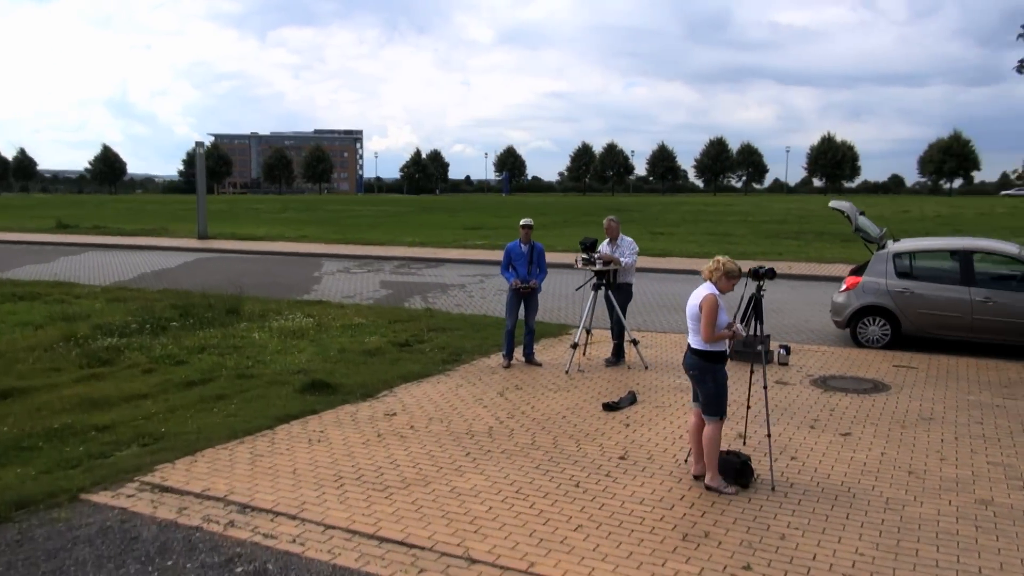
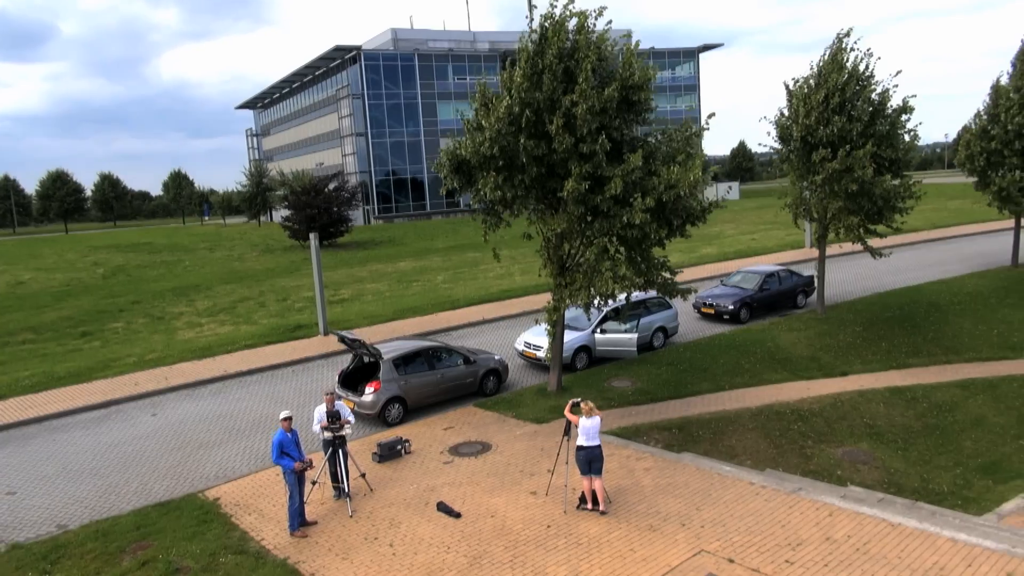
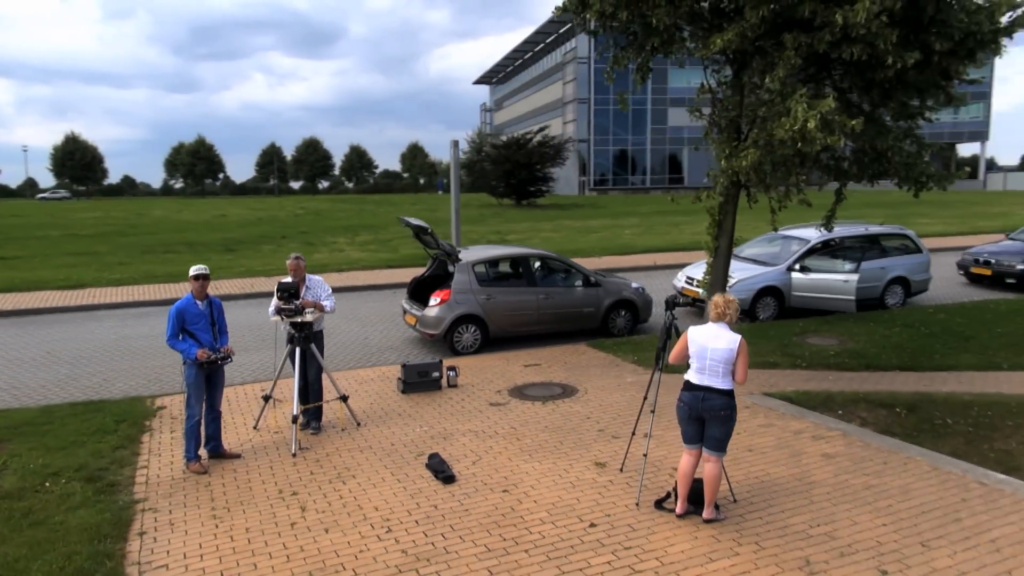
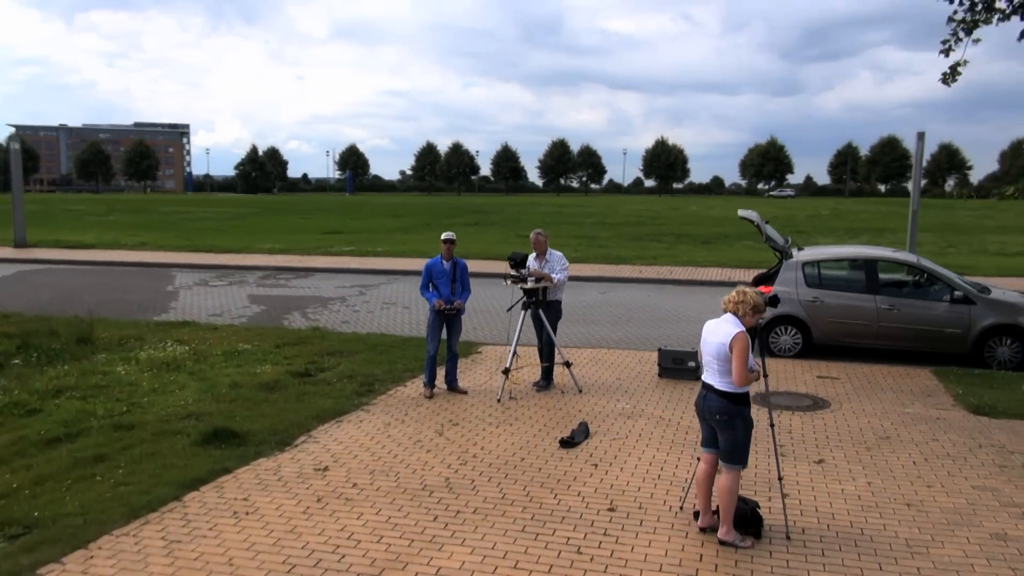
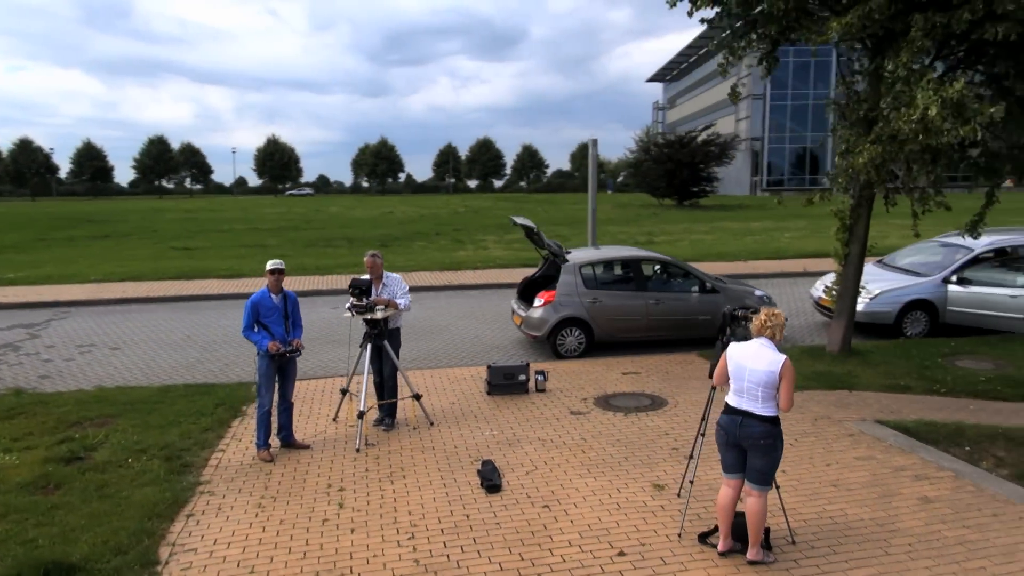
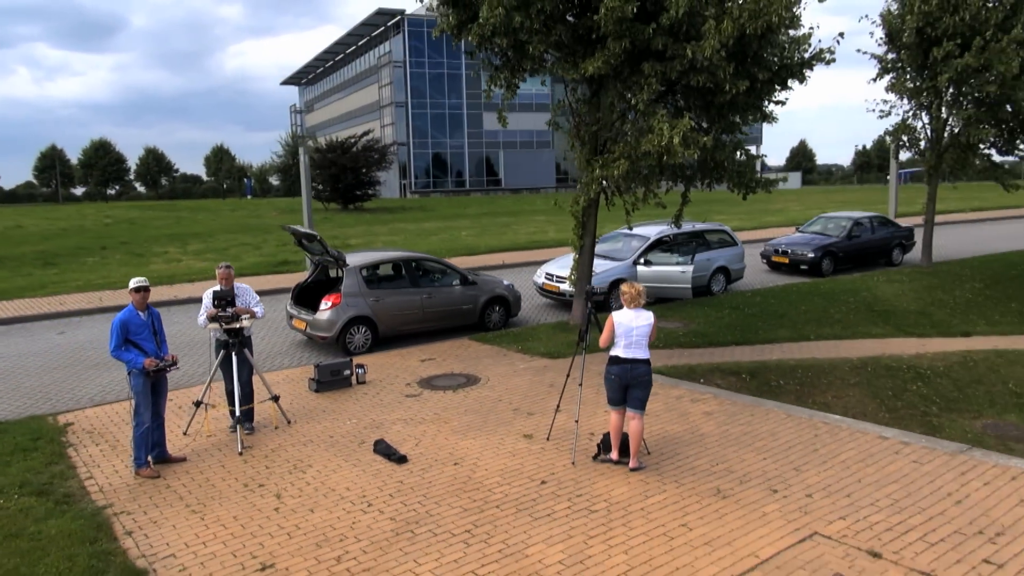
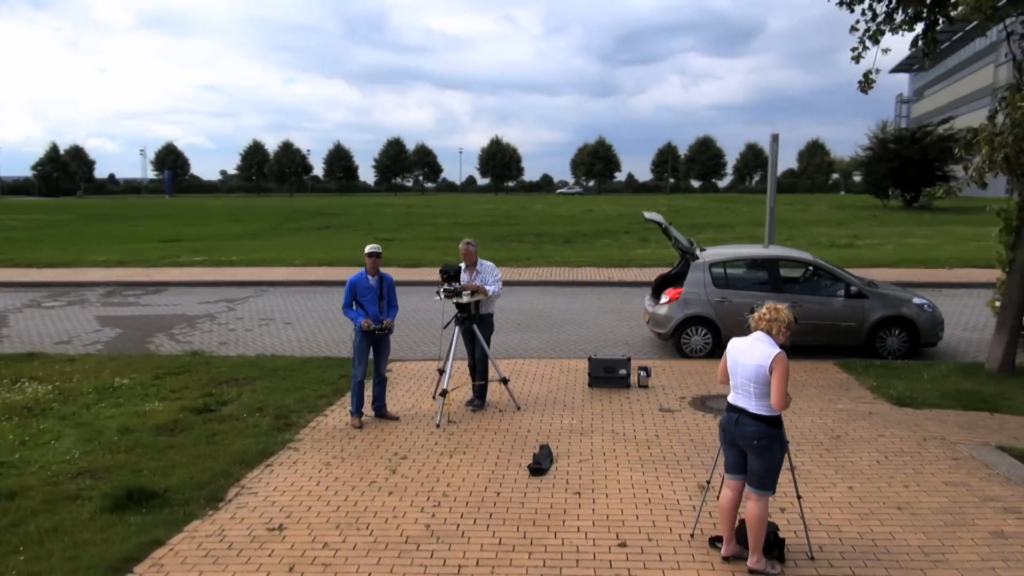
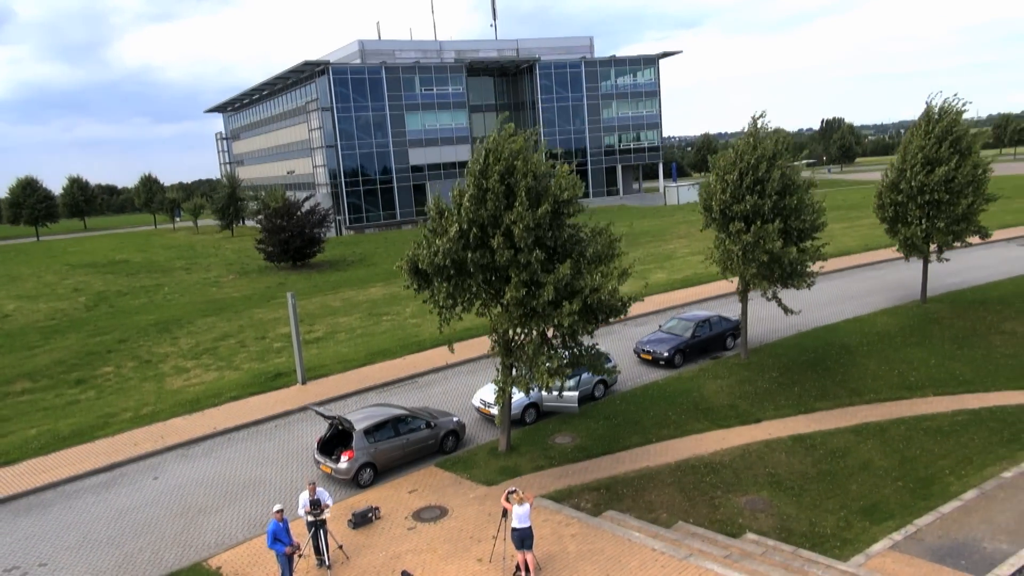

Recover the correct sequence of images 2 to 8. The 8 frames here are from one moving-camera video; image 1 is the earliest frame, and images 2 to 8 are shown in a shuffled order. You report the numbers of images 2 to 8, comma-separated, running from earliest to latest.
4, 7, 5, 3, 6, 2, 8
